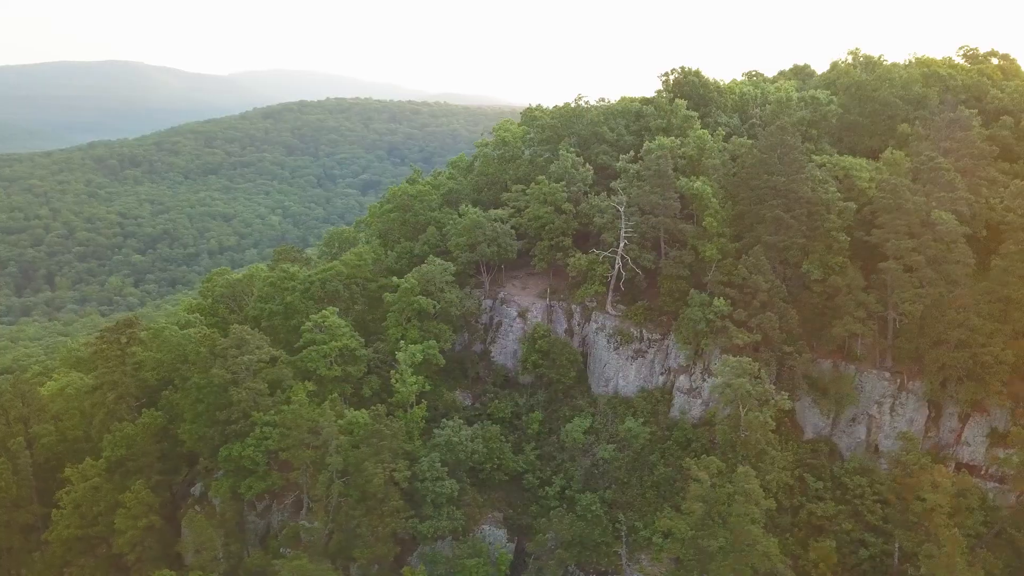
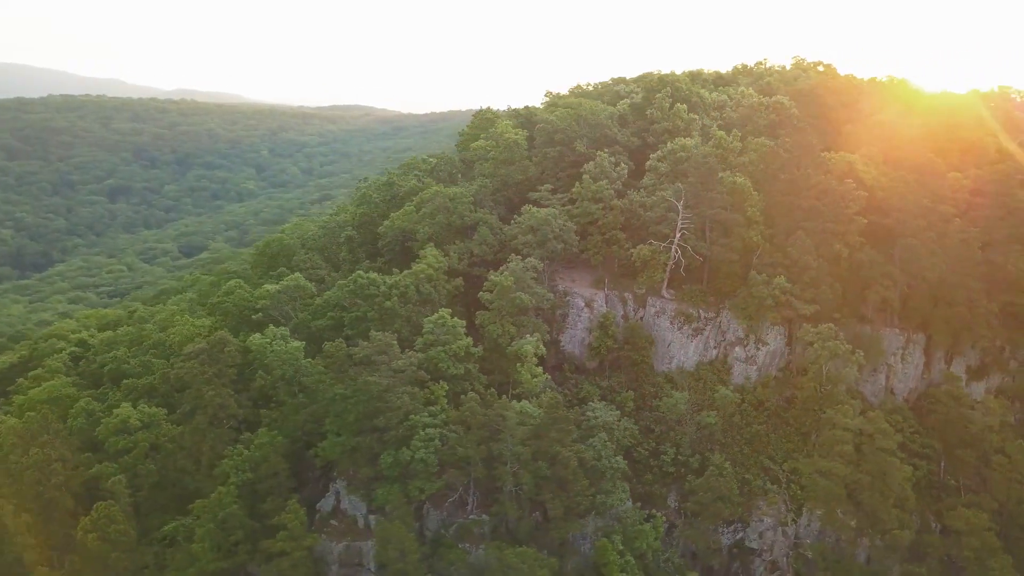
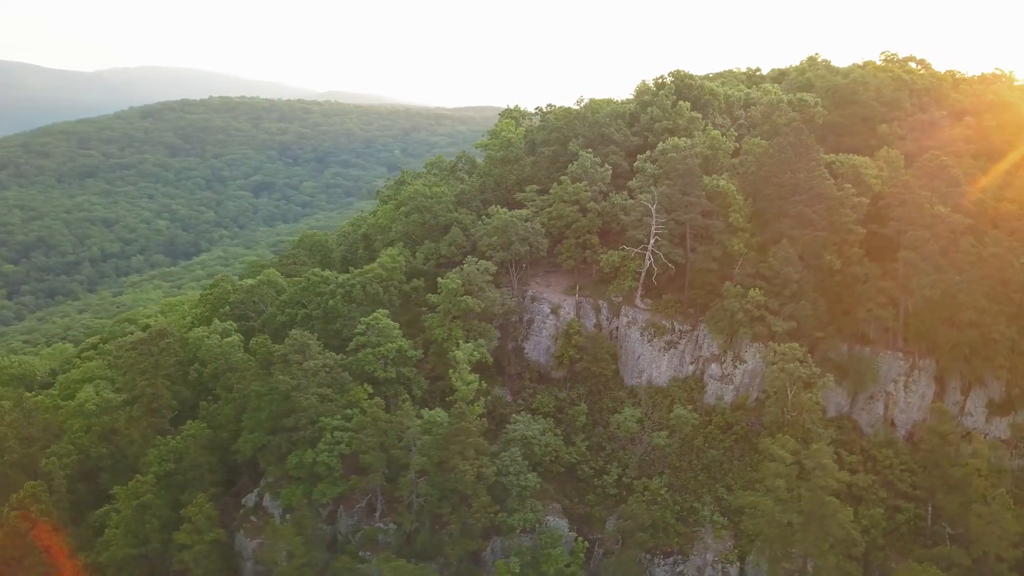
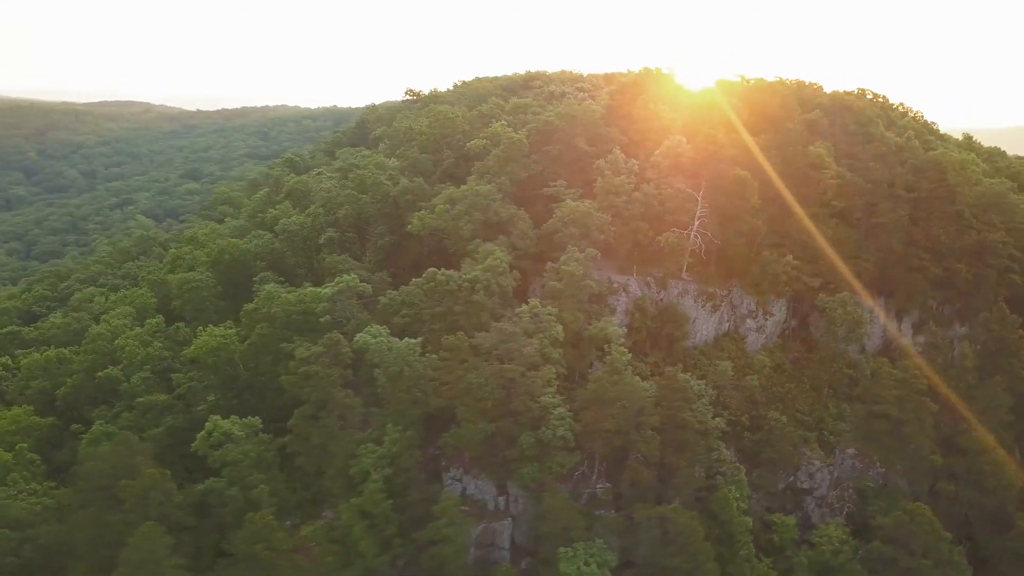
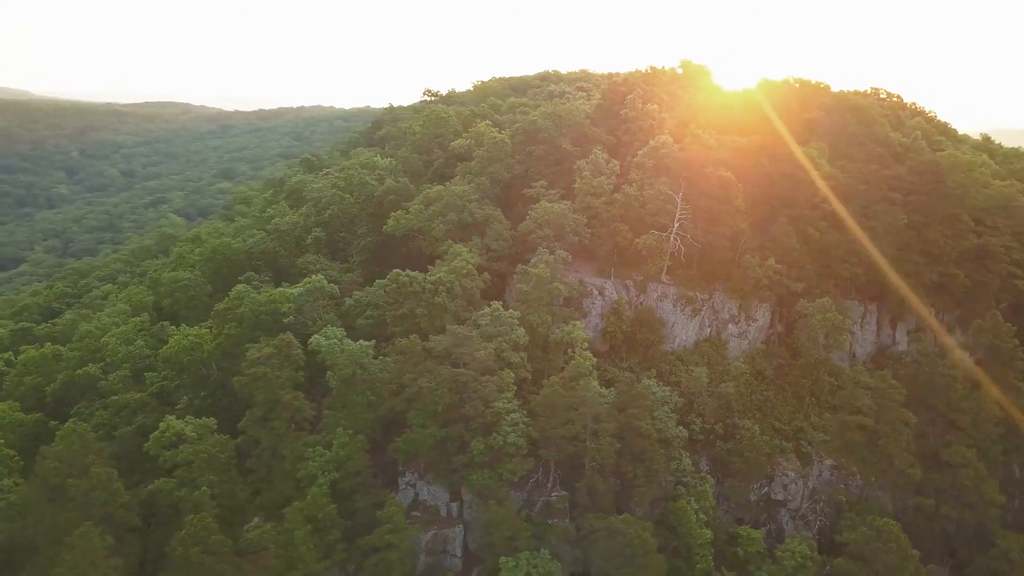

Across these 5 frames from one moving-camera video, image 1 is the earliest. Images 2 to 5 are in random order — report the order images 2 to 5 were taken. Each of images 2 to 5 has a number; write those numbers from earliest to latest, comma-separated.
3, 2, 5, 4
